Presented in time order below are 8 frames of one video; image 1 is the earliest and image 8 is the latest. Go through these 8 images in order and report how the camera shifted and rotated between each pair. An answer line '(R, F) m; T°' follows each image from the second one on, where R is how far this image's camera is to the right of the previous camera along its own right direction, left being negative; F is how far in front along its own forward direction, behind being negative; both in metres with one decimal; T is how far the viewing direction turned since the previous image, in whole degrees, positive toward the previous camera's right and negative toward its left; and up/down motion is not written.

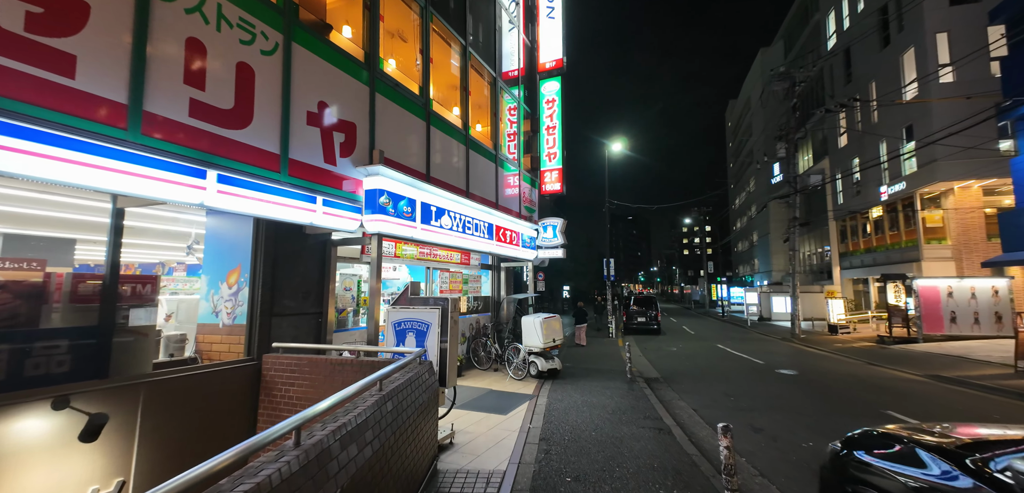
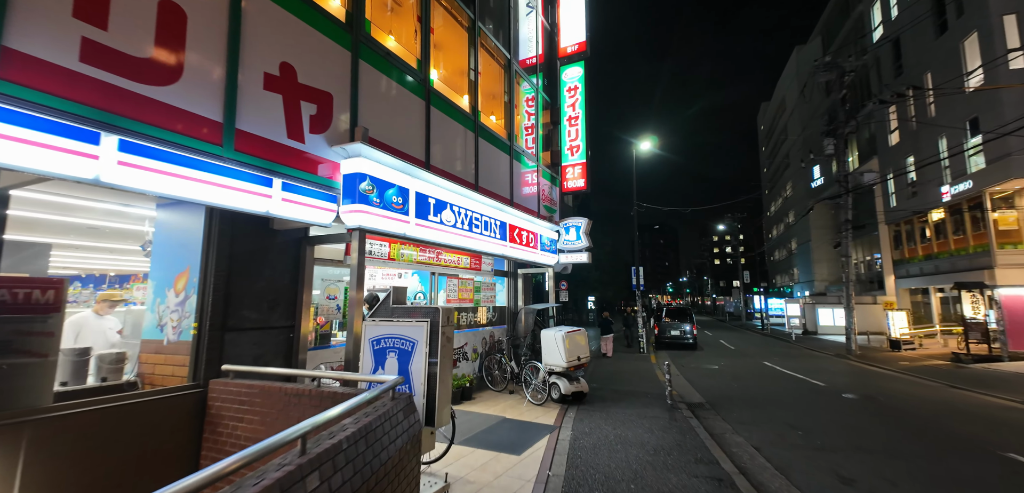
(+0.1, +1.3) m; -3°
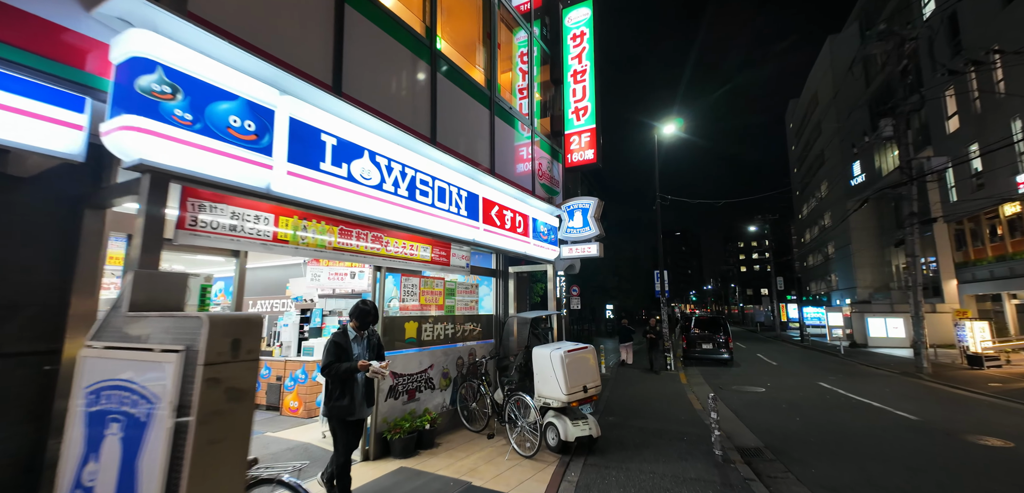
(+0.6, +2.4) m; -3°
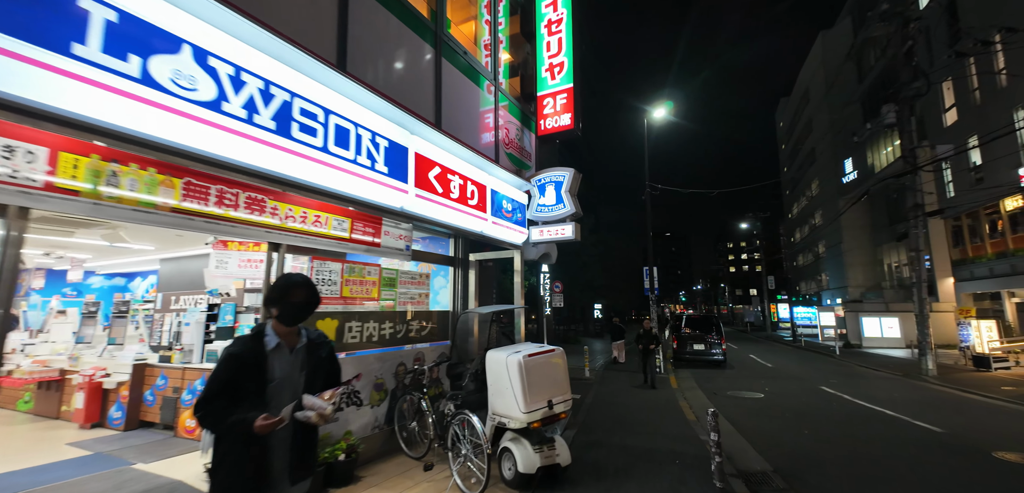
(+0.5, +1.4) m; +1°
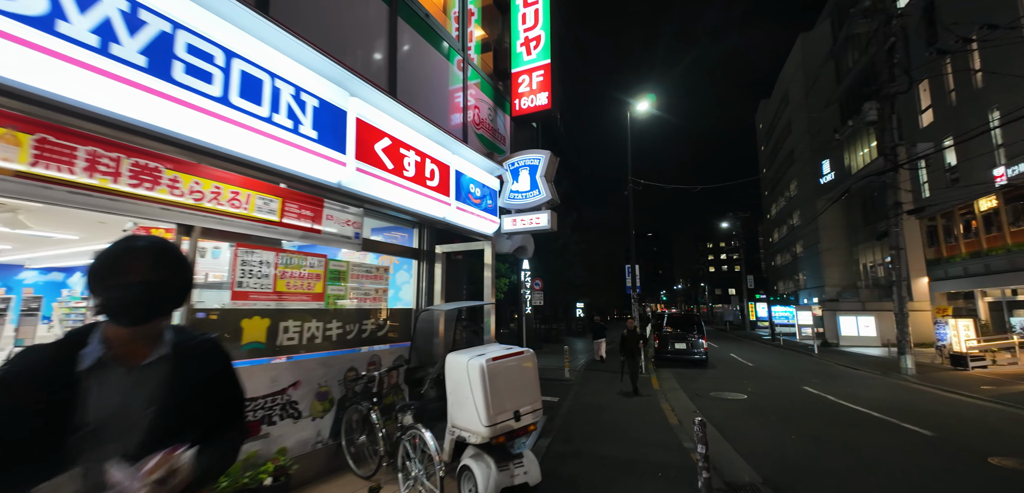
(+0.2, +0.6) m; +2°
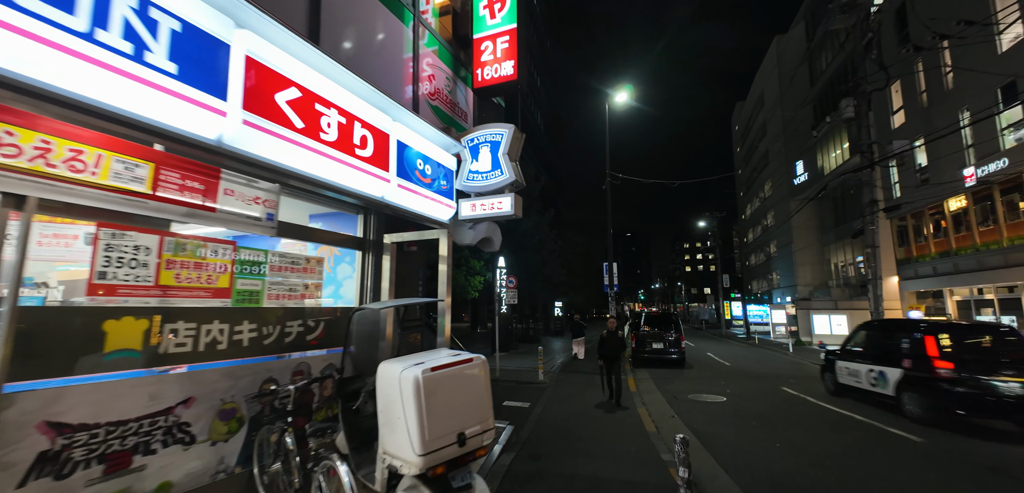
(+0.3, +0.7) m; +3°
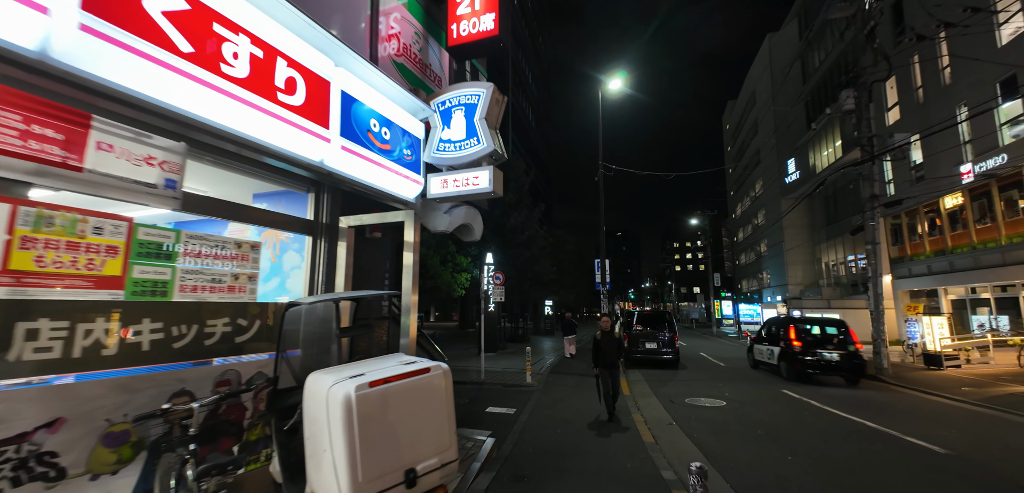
(+0.1, +0.8) m; +1°
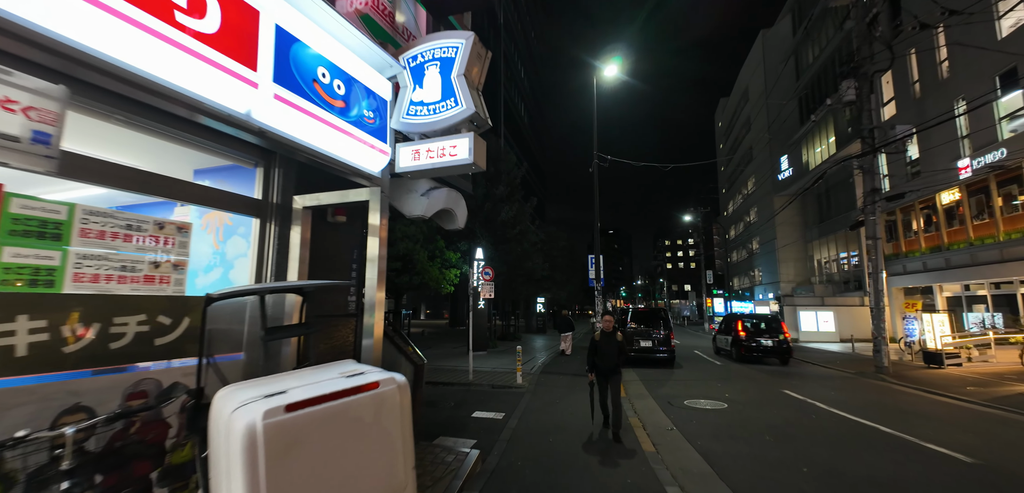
(+0.1, +0.6) m; +1°
